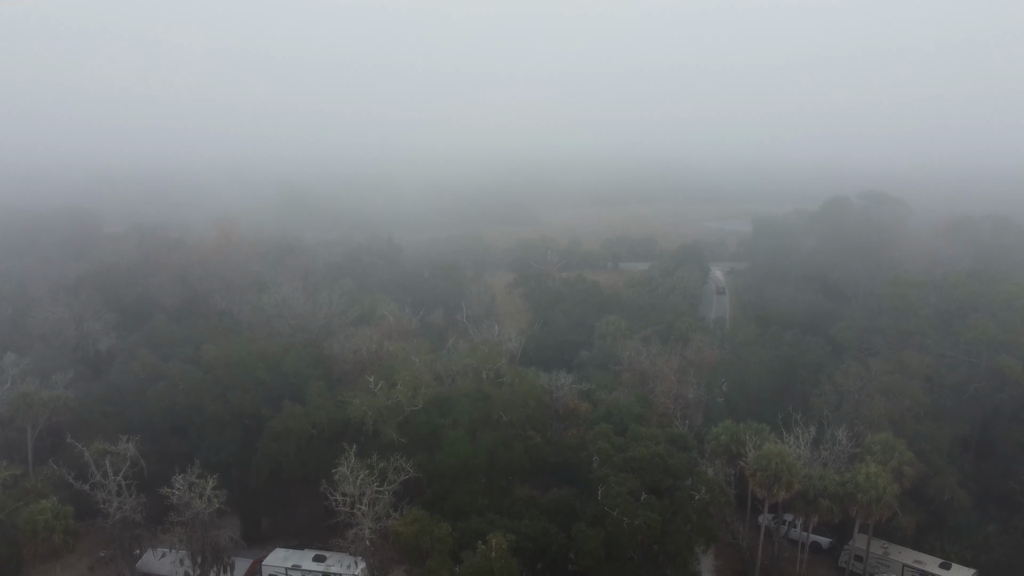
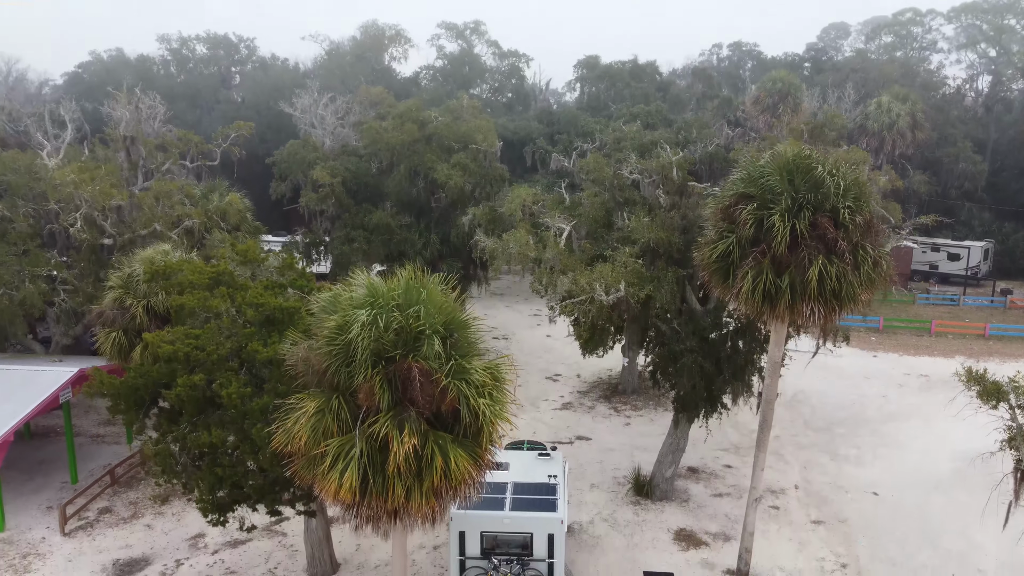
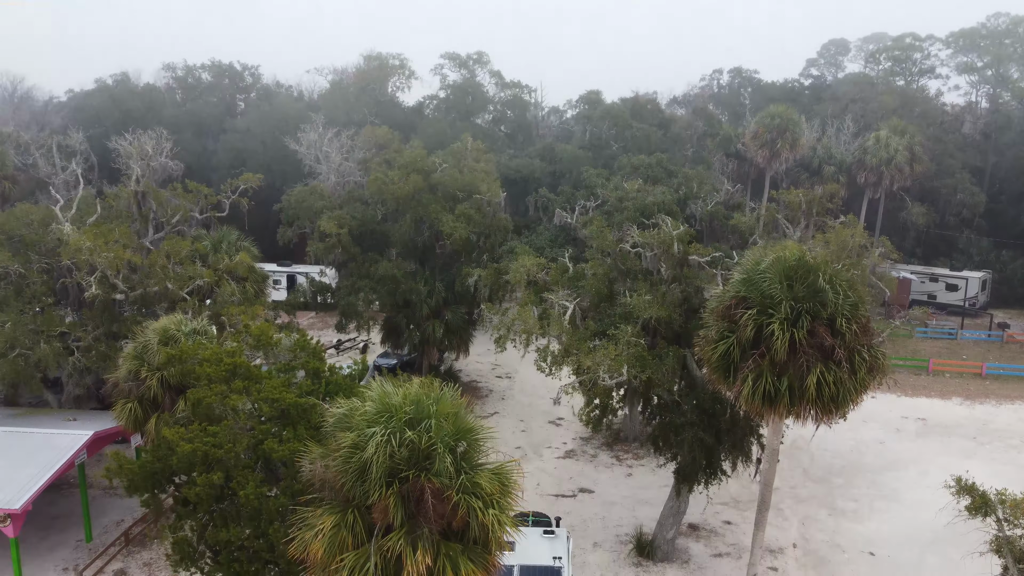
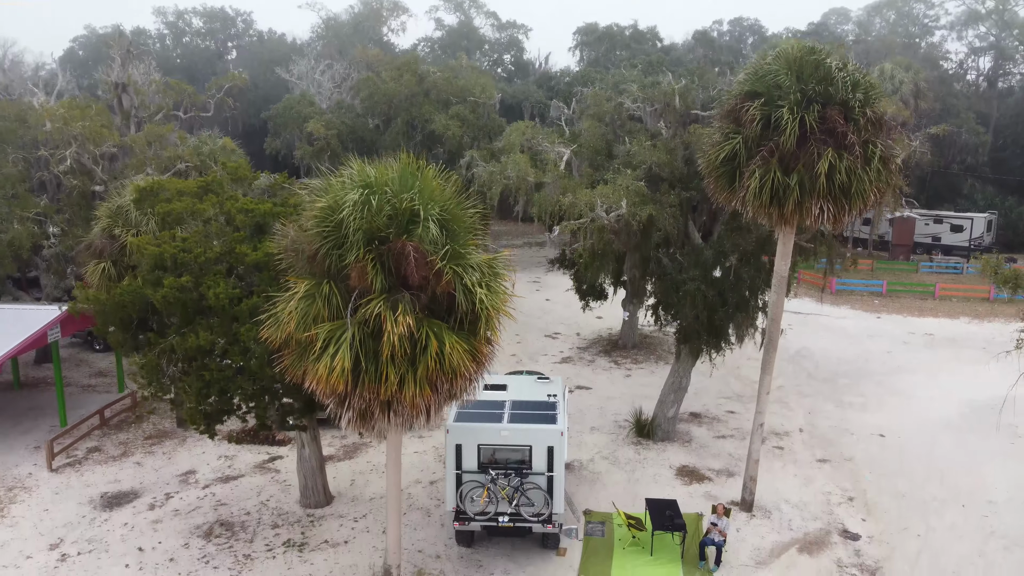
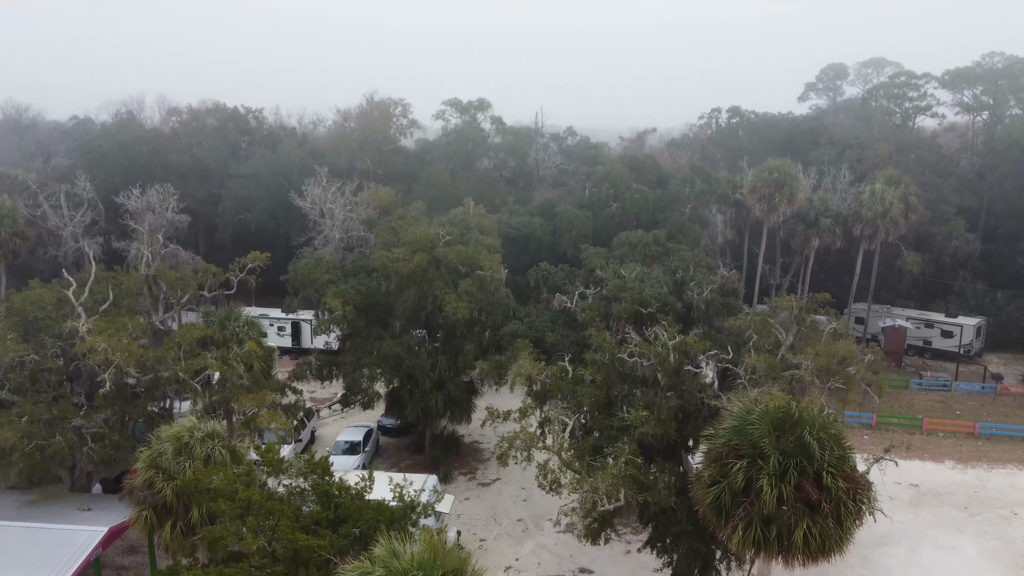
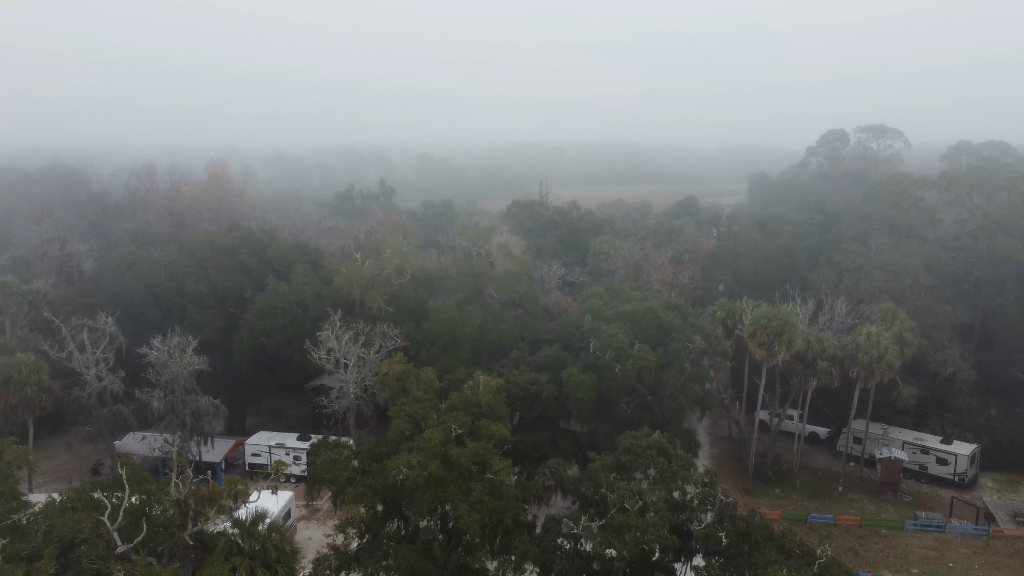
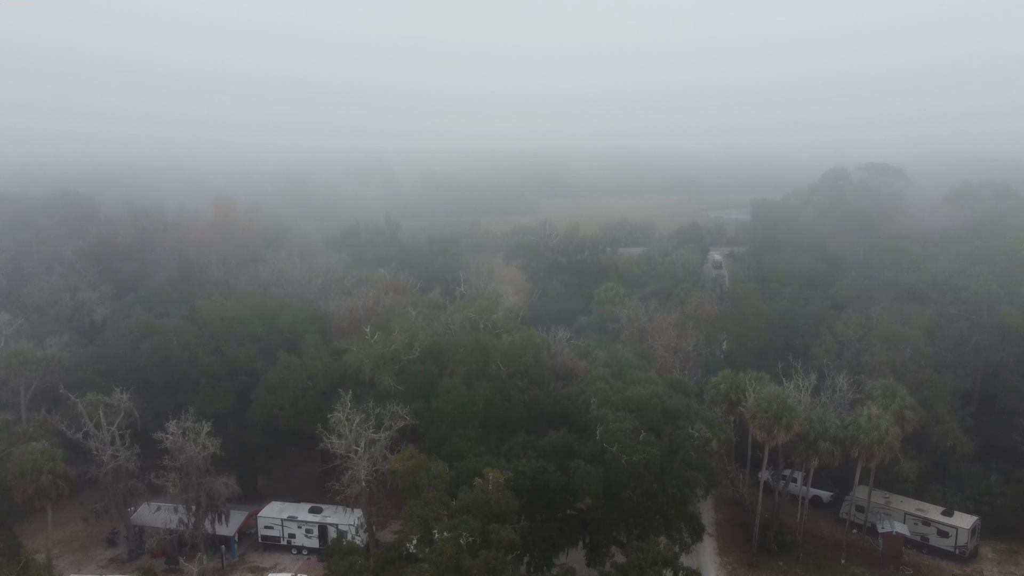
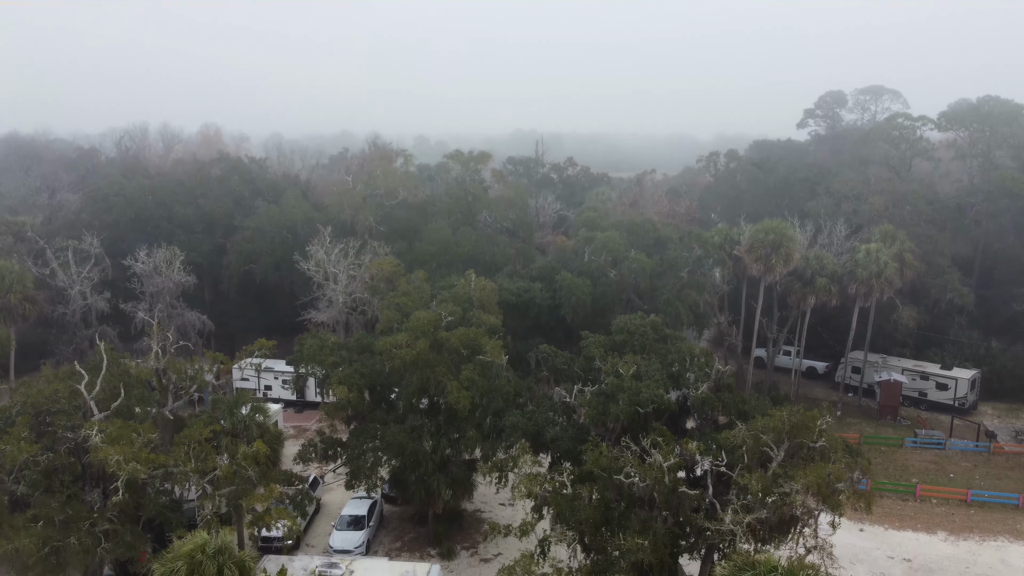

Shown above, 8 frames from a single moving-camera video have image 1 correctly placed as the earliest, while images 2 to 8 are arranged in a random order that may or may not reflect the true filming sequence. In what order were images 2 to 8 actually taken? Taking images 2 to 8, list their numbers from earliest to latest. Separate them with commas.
7, 6, 8, 5, 3, 2, 4
